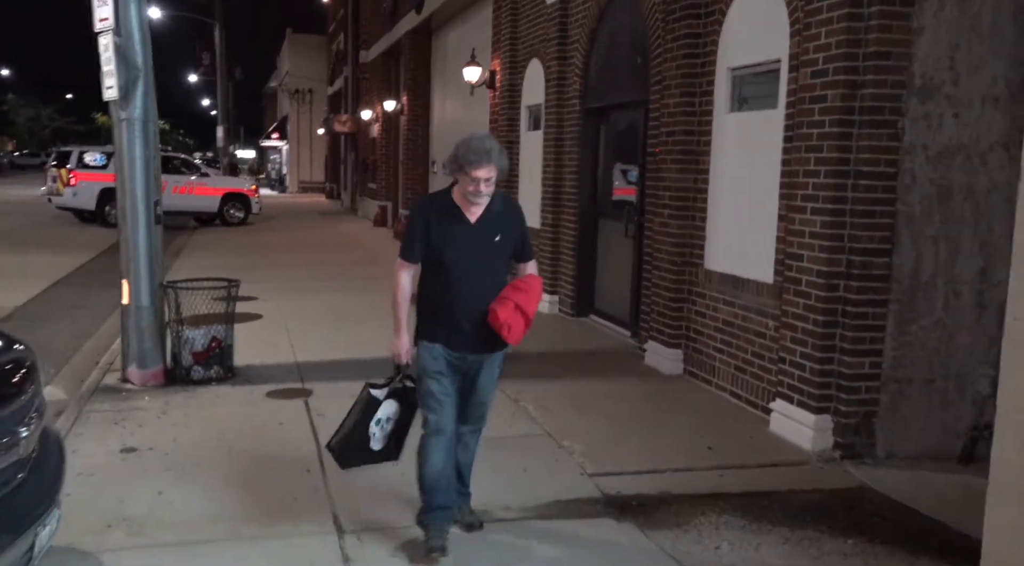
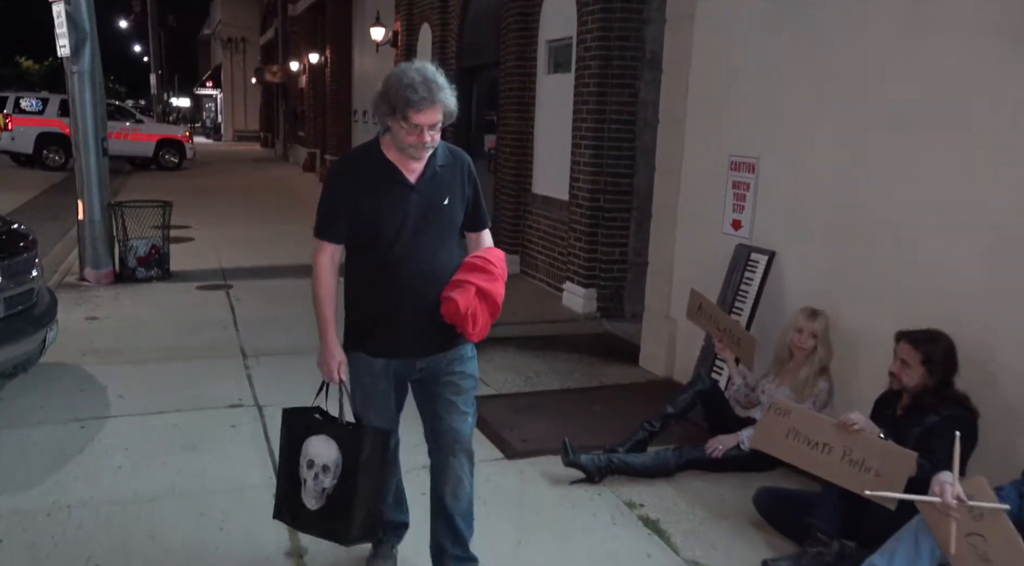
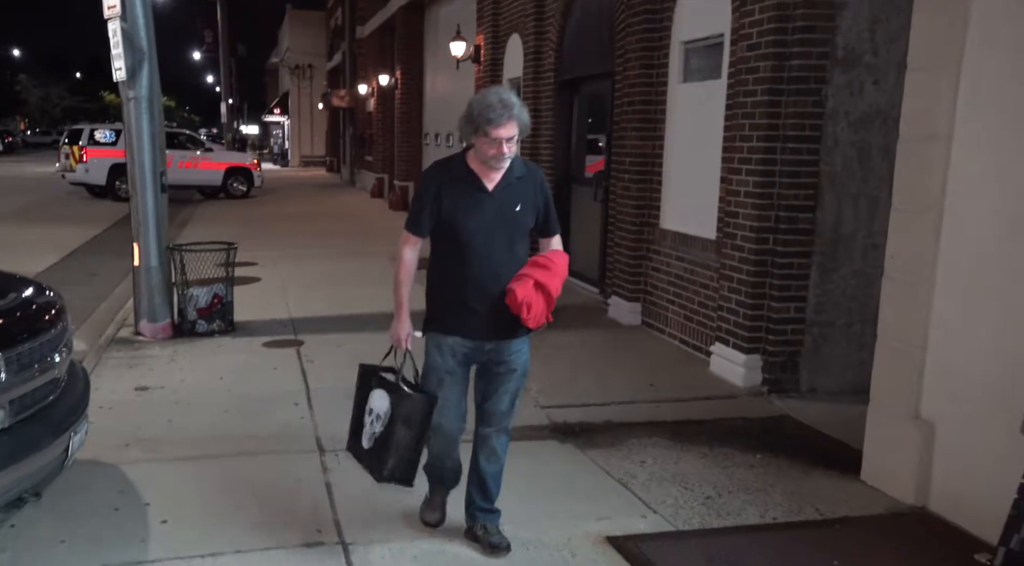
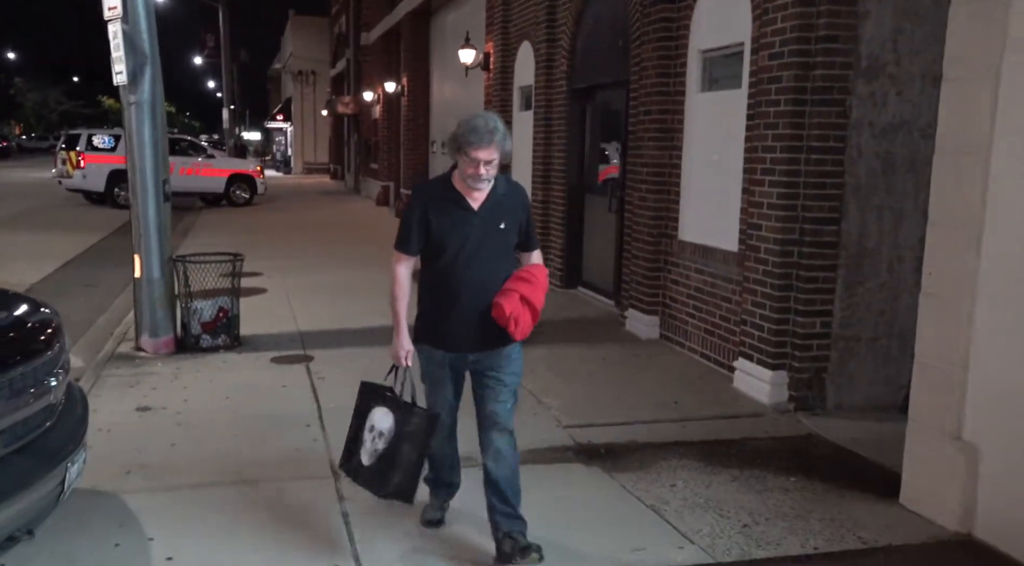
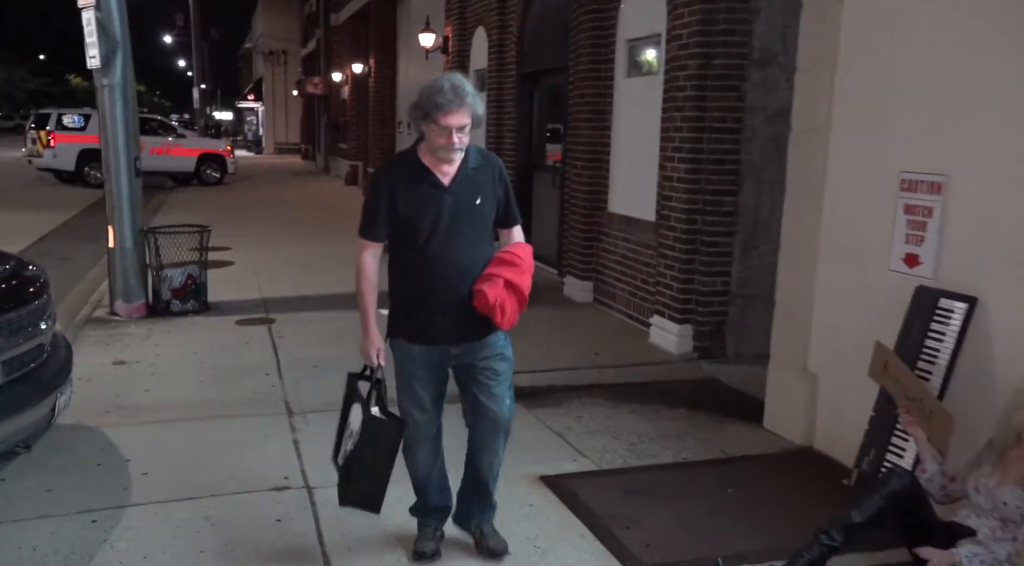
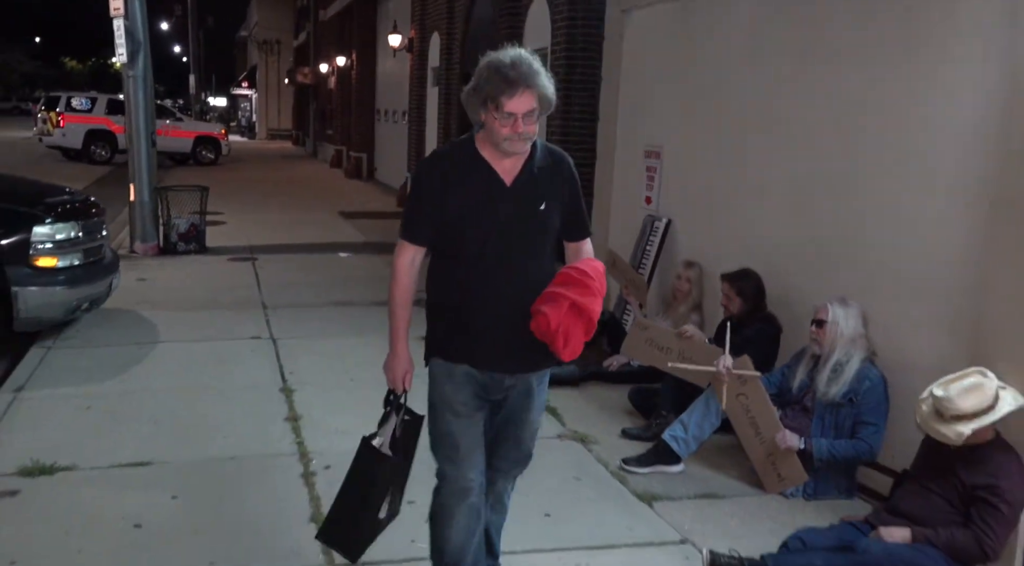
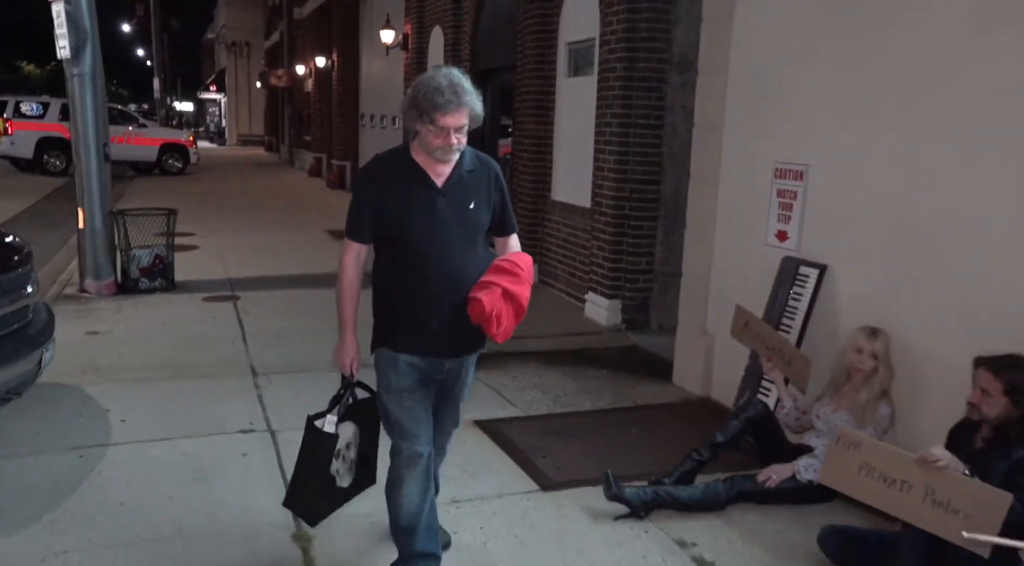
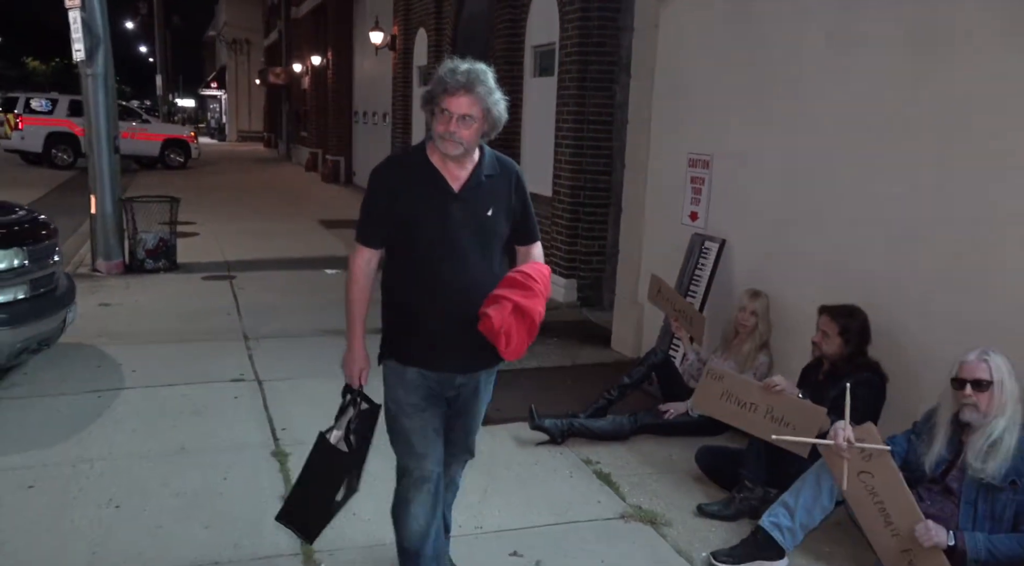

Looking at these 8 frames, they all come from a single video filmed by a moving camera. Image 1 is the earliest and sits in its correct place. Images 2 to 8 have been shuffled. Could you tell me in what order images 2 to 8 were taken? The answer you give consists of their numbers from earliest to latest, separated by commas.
4, 3, 5, 7, 2, 8, 6
